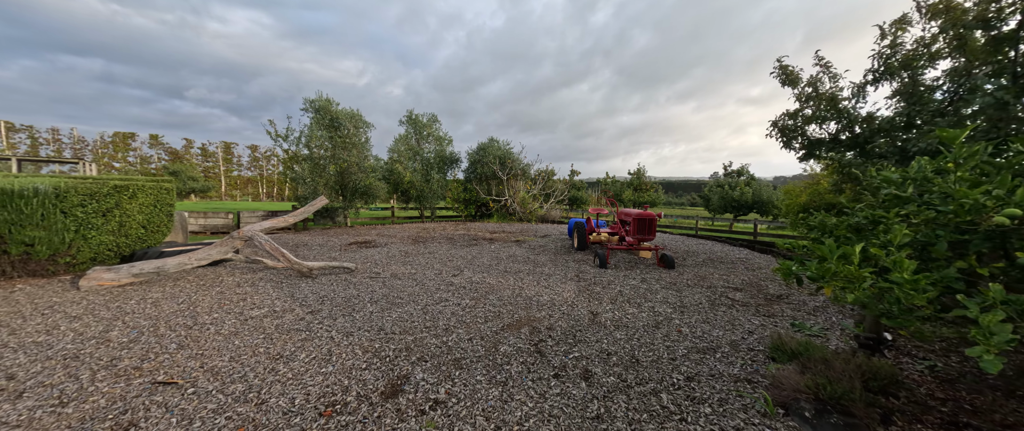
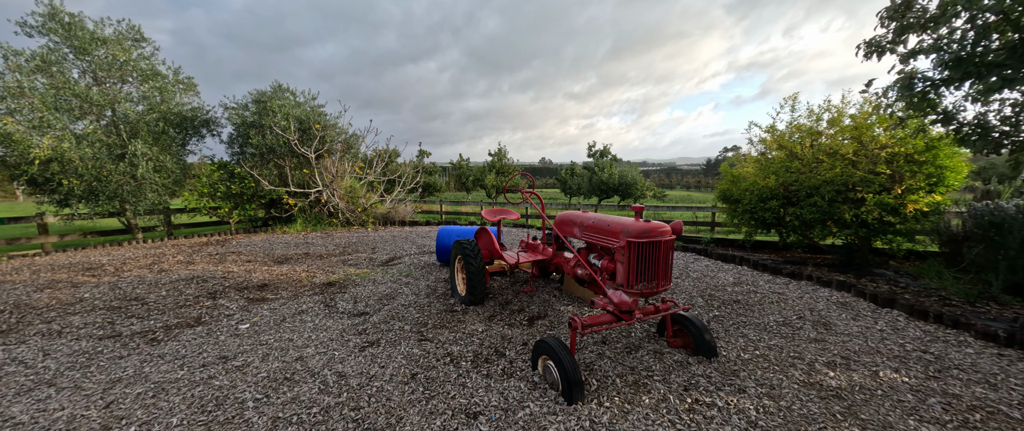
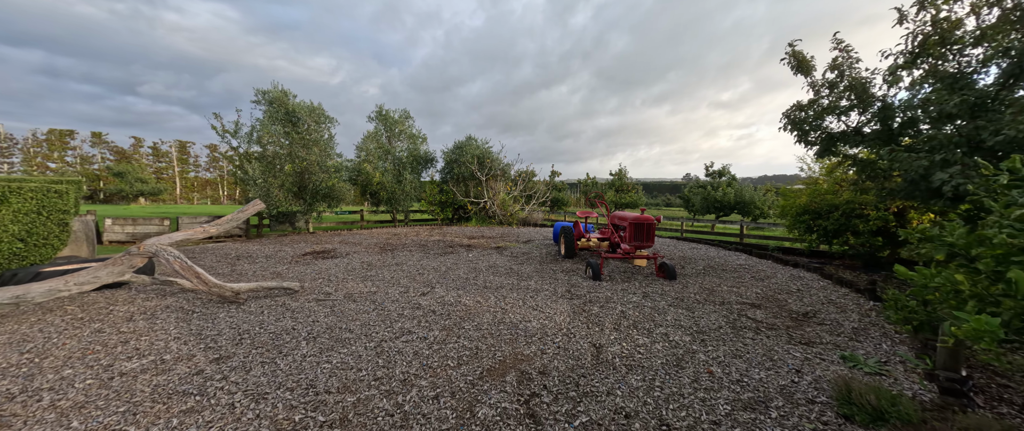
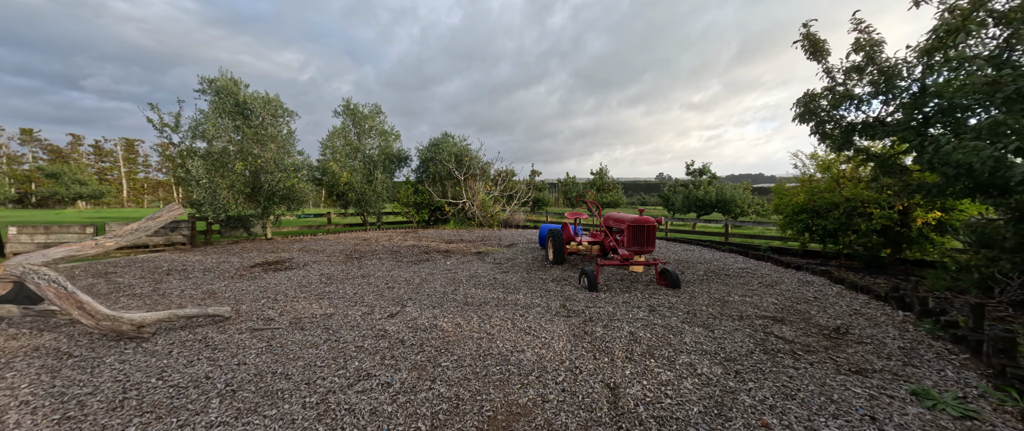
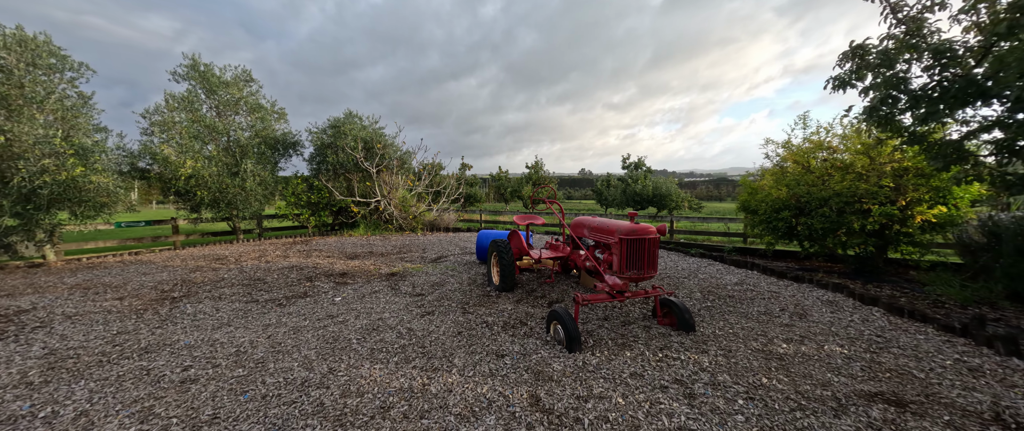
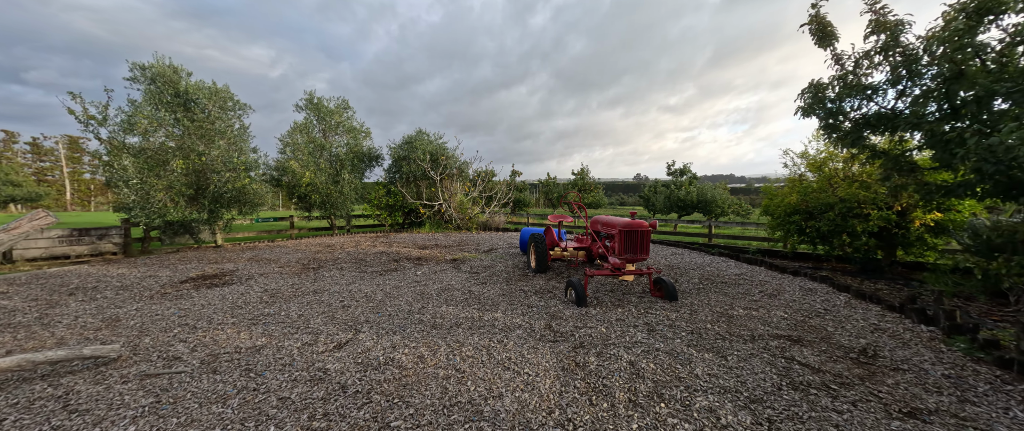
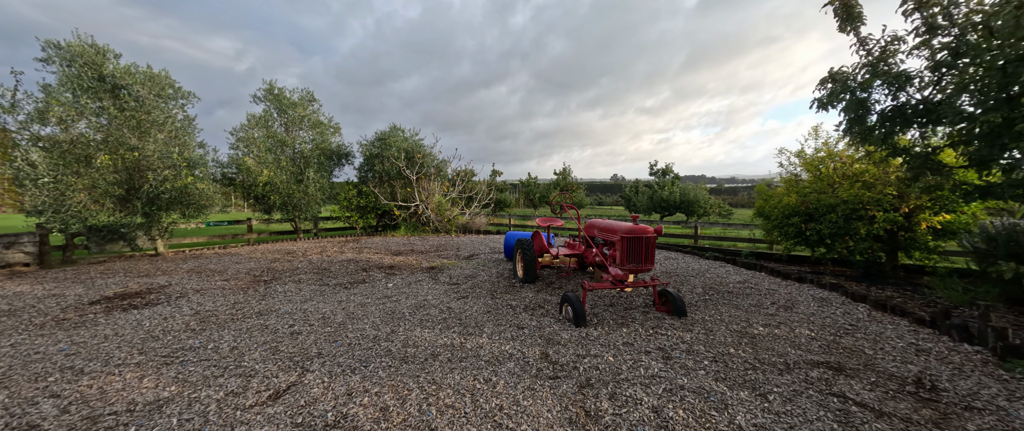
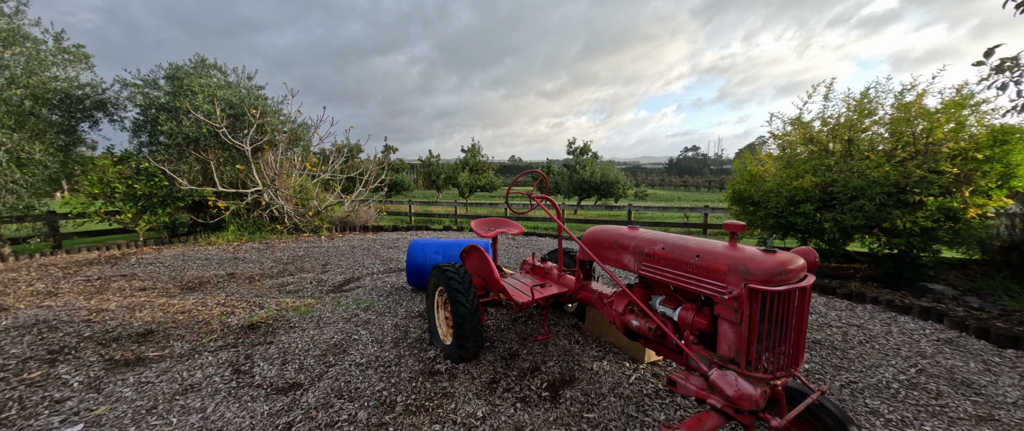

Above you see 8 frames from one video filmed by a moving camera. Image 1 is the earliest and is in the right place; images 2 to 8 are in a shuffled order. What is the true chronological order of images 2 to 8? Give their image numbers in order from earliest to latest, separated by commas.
3, 4, 6, 7, 5, 2, 8
